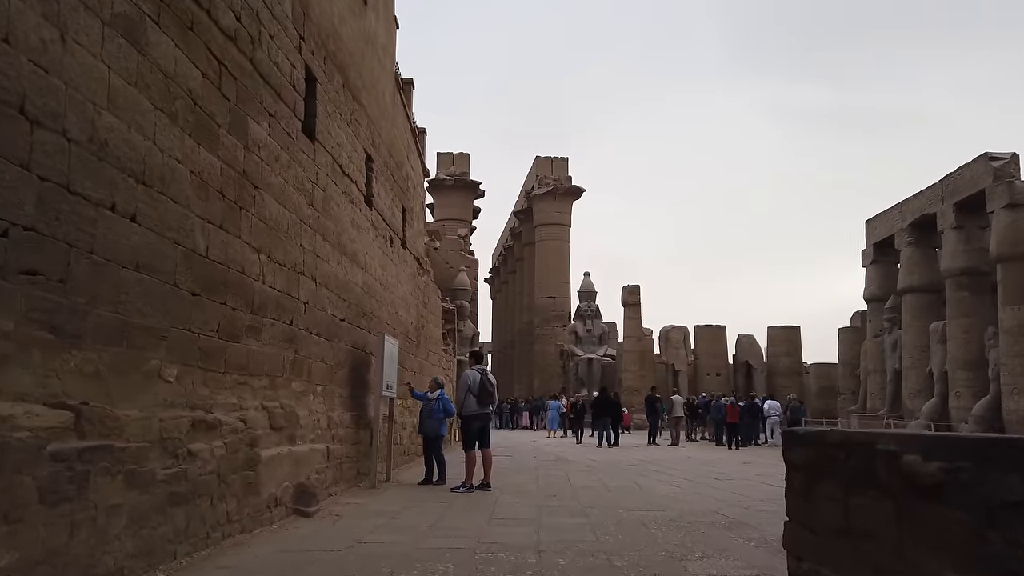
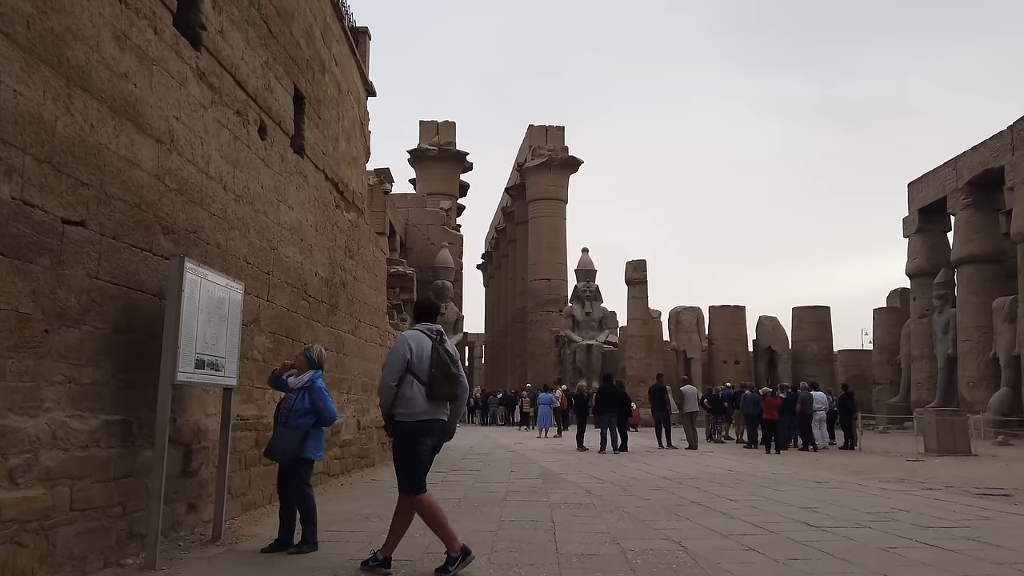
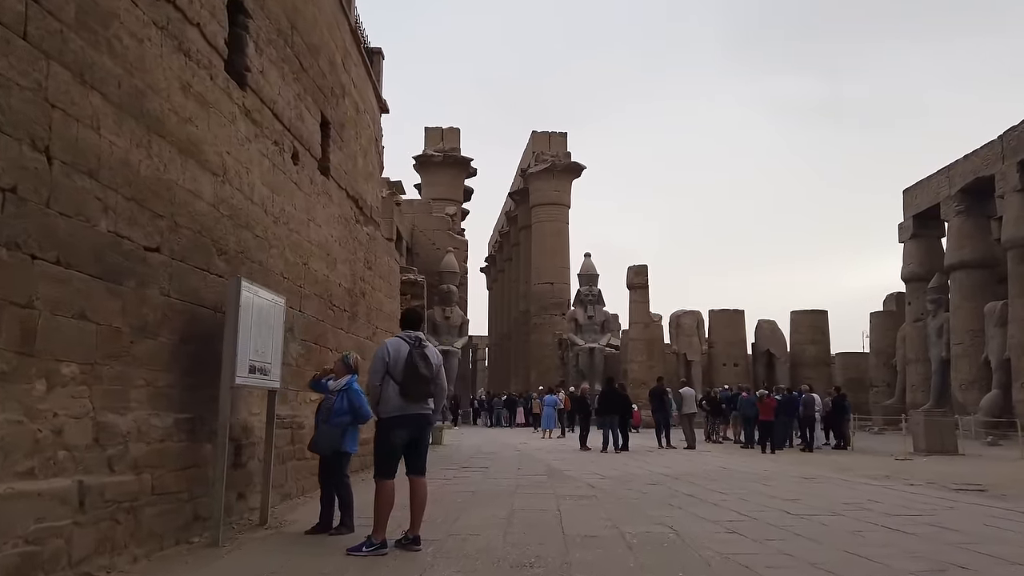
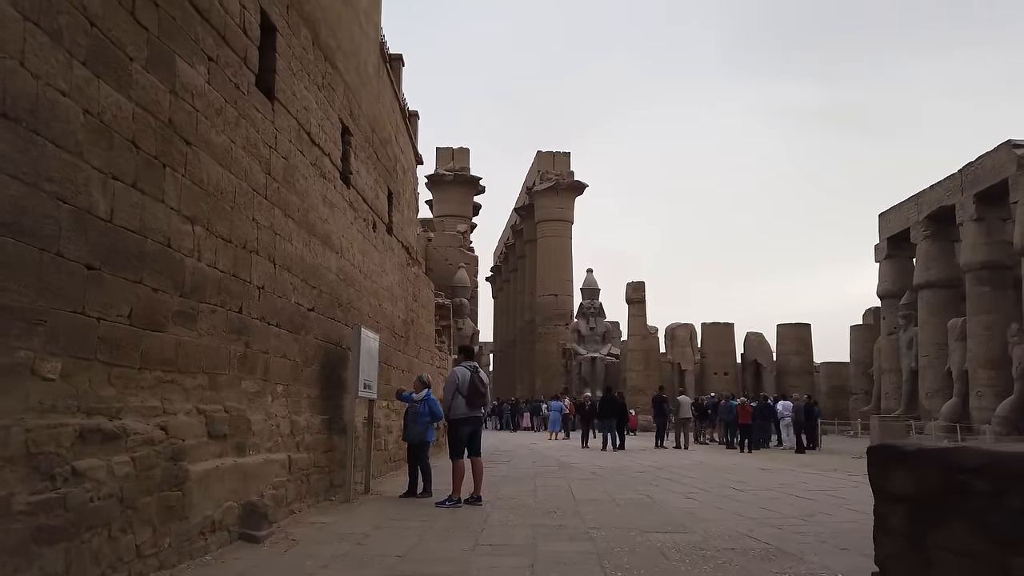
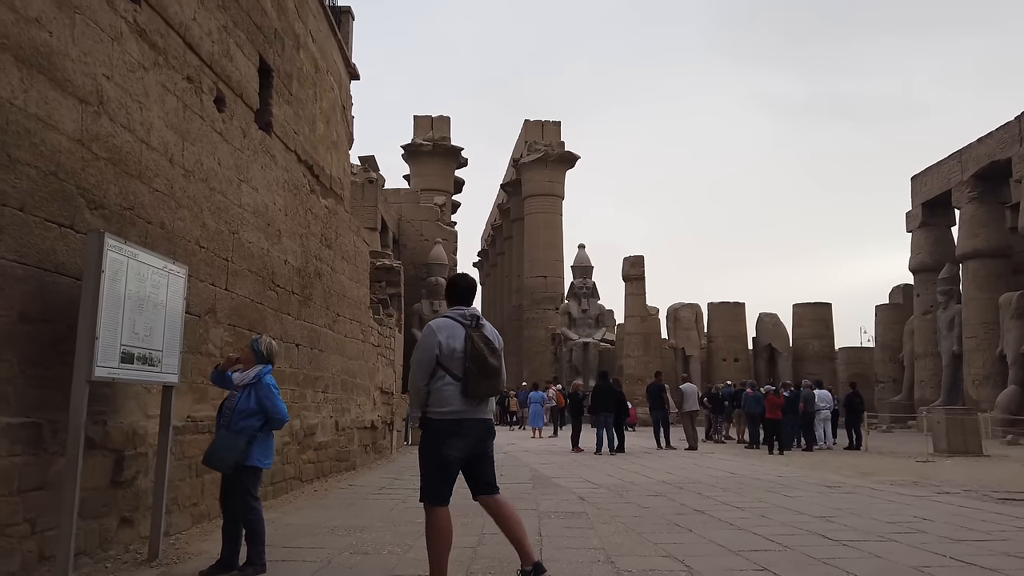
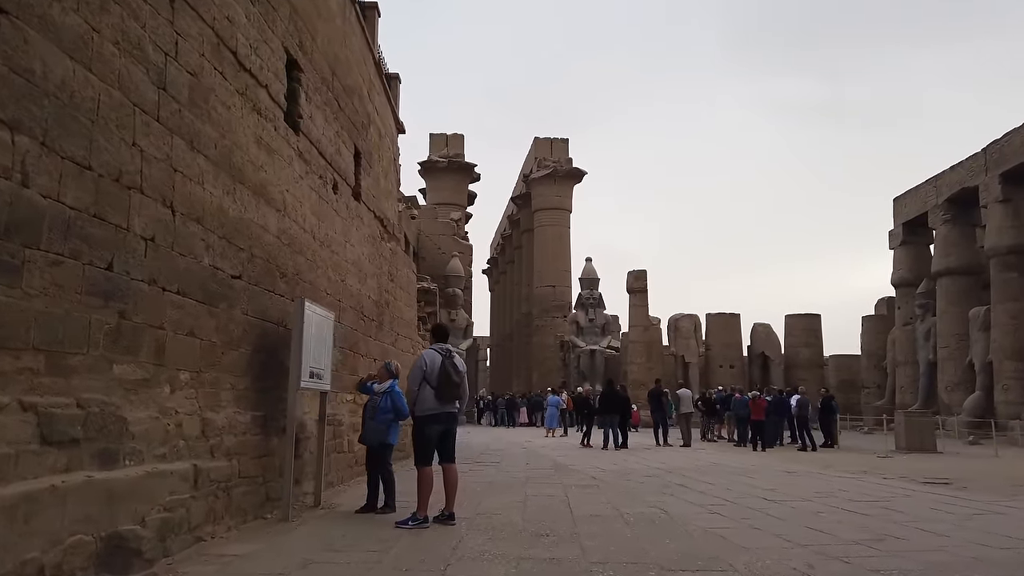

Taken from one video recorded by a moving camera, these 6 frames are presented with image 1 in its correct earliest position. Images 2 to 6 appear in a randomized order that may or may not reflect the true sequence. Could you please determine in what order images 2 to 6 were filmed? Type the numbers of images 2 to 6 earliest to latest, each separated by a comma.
4, 6, 3, 2, 5
